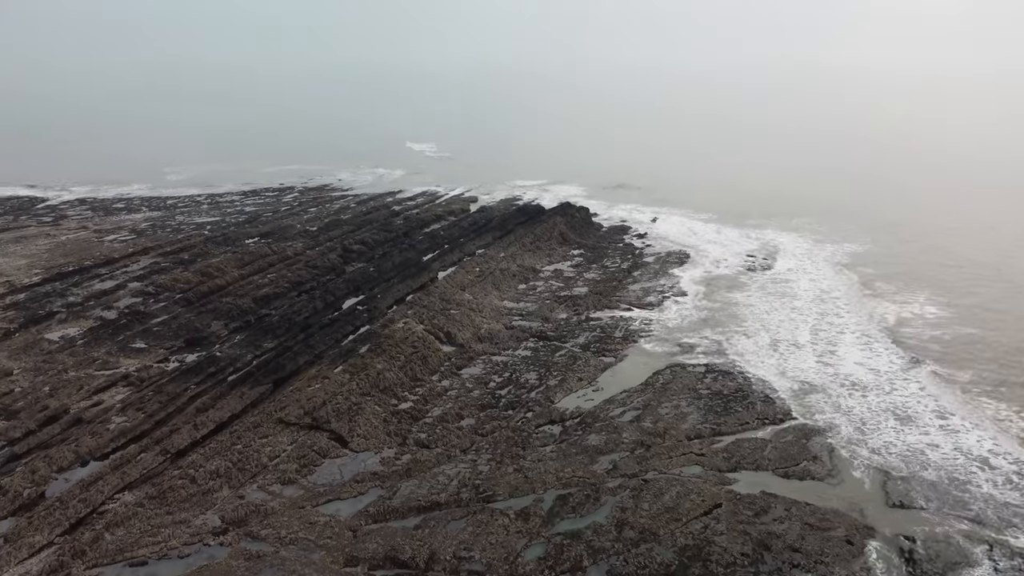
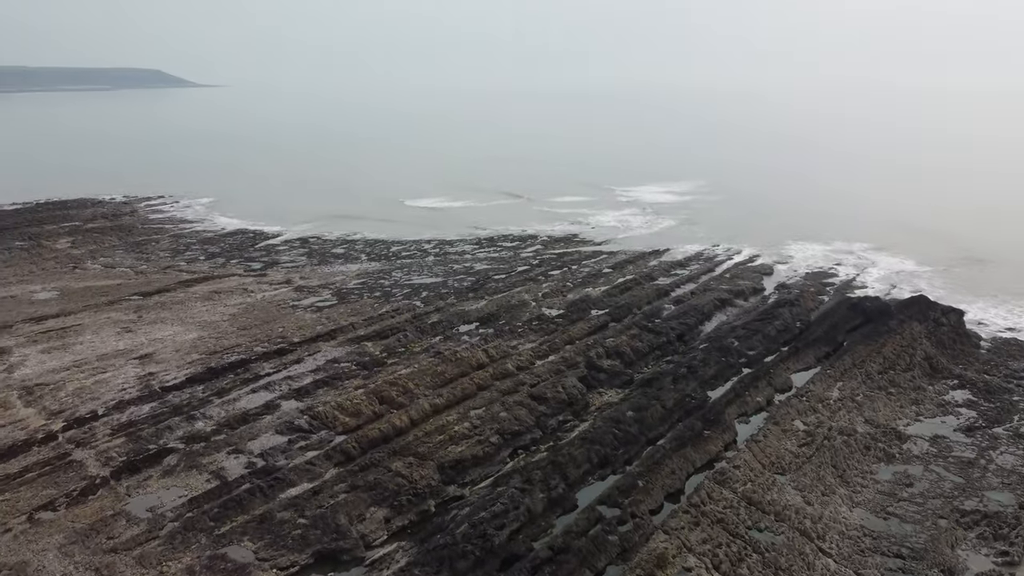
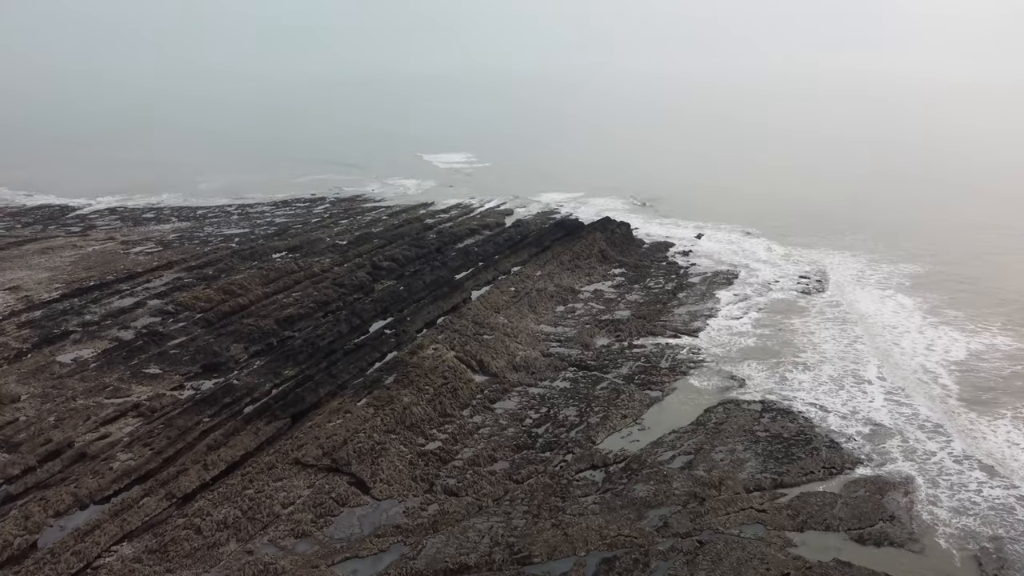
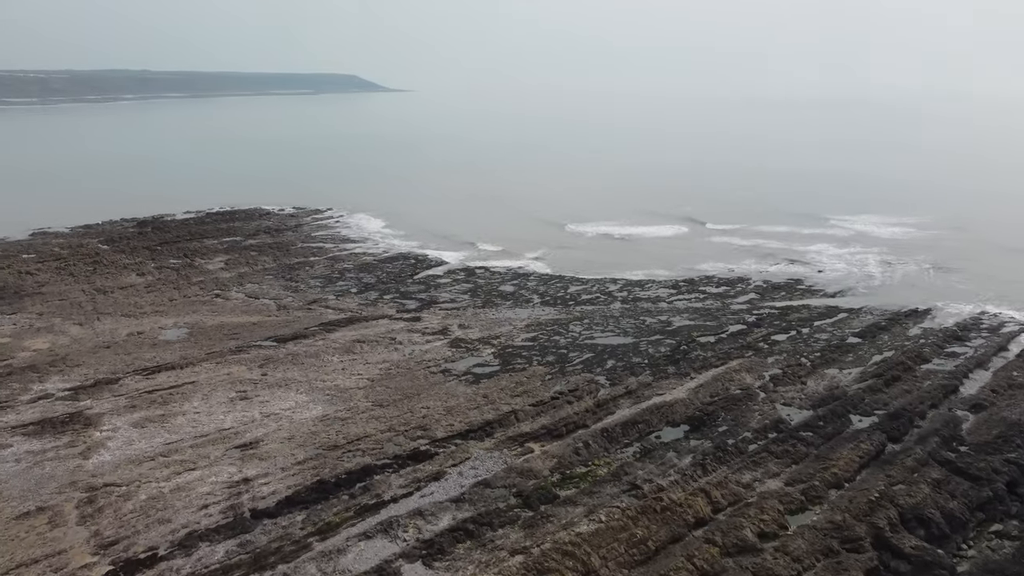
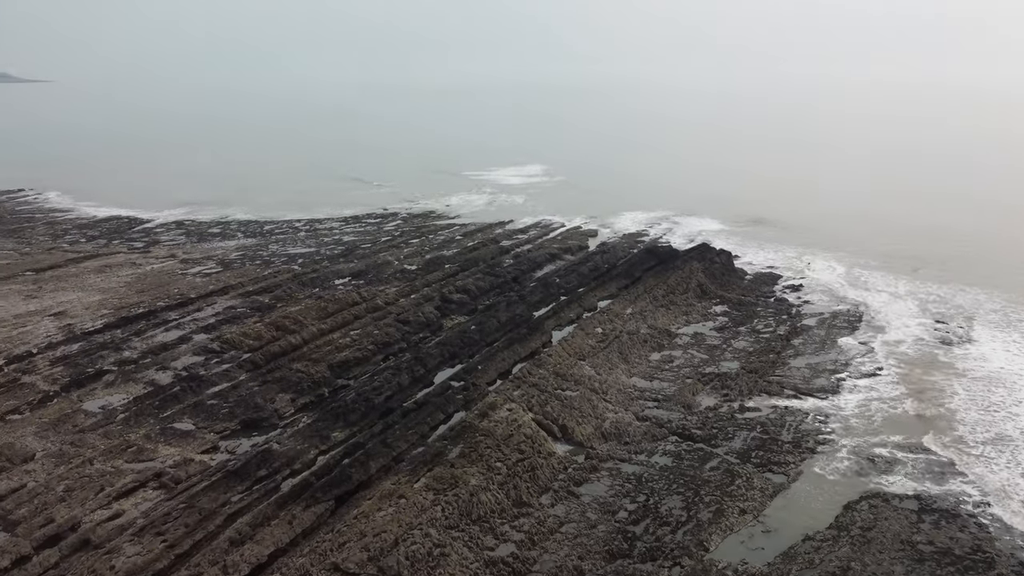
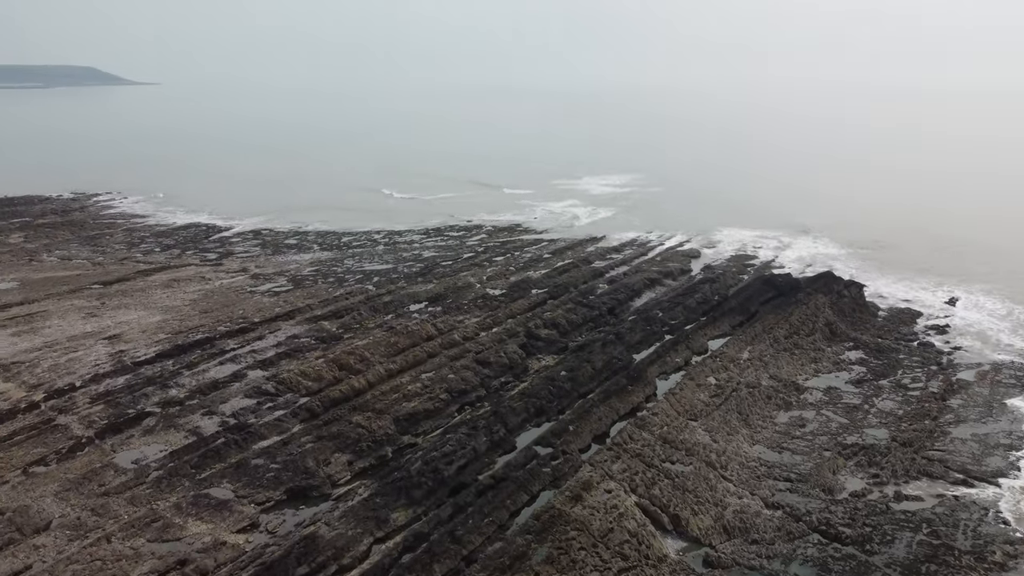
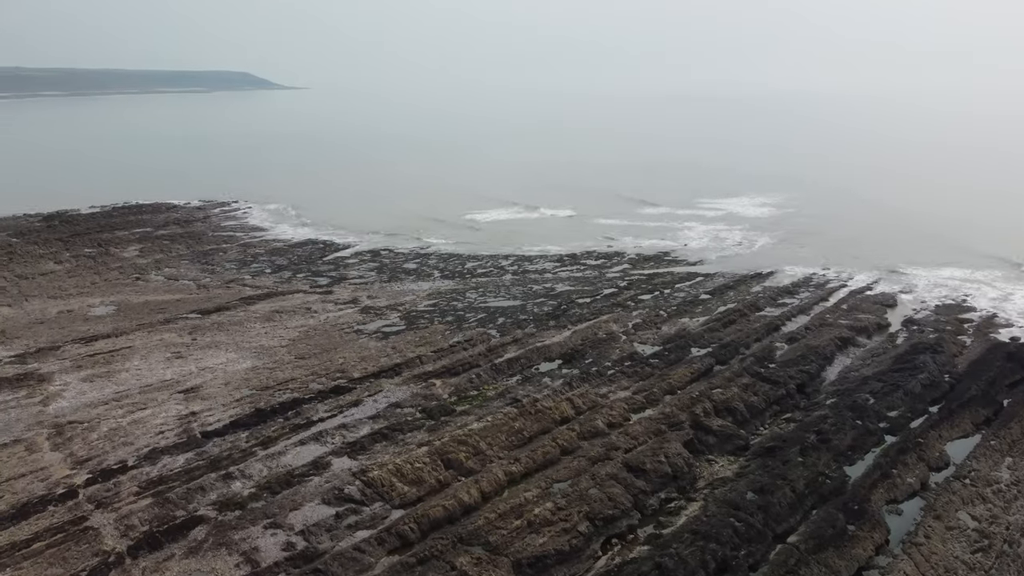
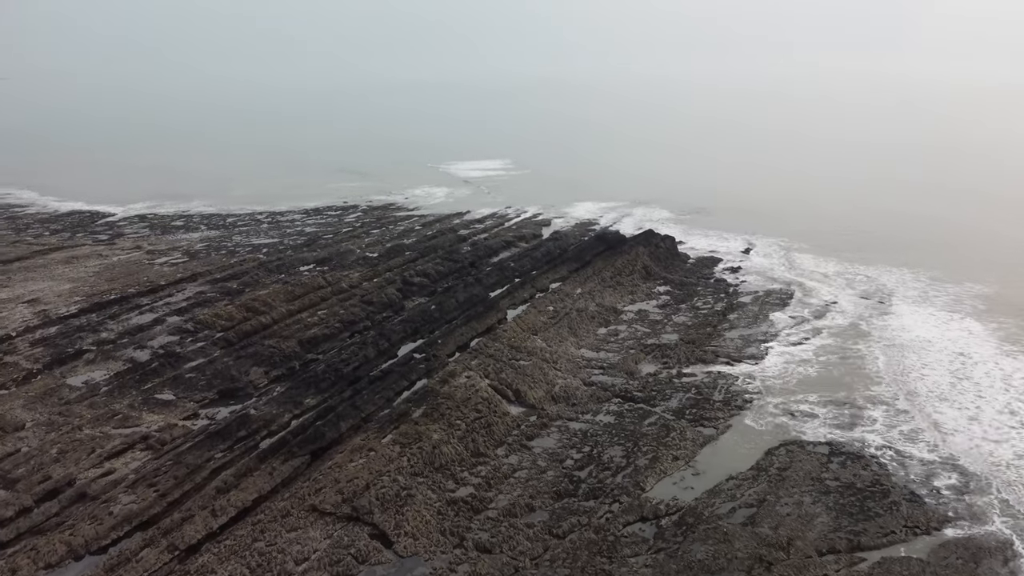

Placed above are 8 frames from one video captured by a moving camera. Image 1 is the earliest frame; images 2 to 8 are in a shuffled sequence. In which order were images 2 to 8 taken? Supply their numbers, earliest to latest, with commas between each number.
3, 8, 5, 6, 2, 7, 4
